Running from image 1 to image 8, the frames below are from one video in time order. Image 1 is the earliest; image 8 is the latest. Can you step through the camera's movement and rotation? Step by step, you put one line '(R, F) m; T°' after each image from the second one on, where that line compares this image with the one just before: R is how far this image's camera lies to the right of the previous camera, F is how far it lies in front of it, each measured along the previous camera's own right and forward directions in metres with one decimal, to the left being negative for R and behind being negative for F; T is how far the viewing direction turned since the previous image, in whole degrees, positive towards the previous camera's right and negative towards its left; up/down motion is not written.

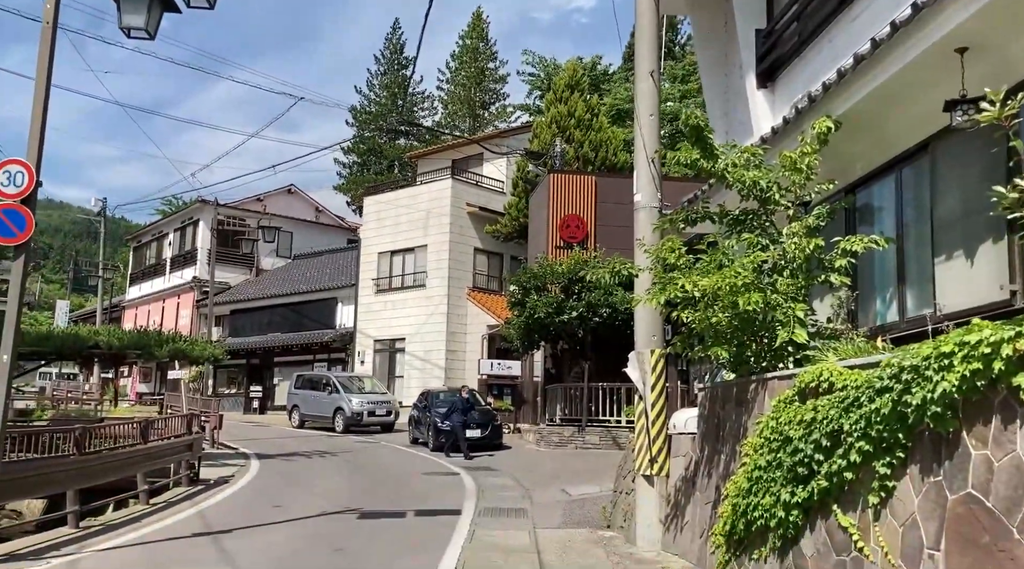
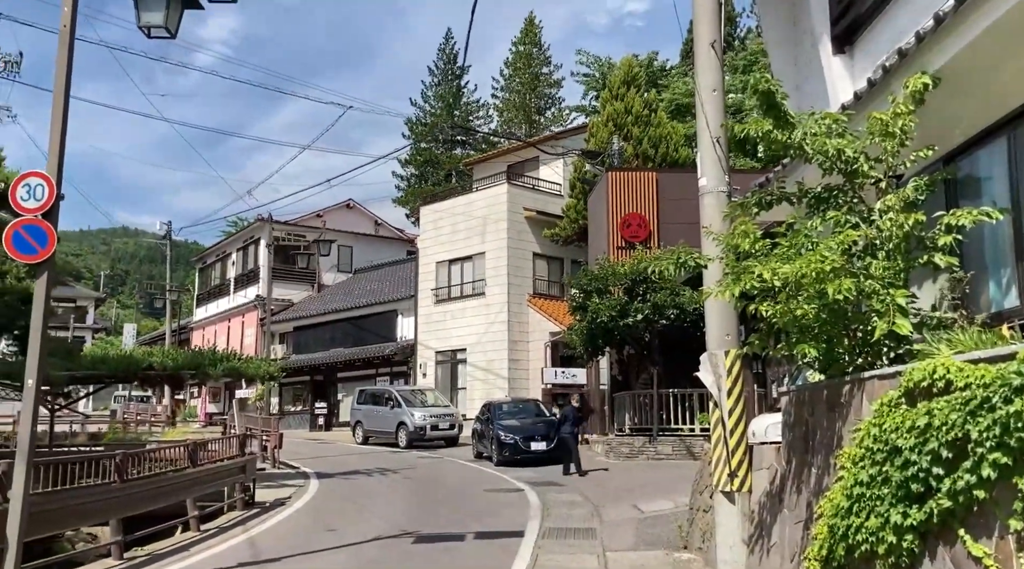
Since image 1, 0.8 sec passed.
(+0.1, +0.7) m; -4°
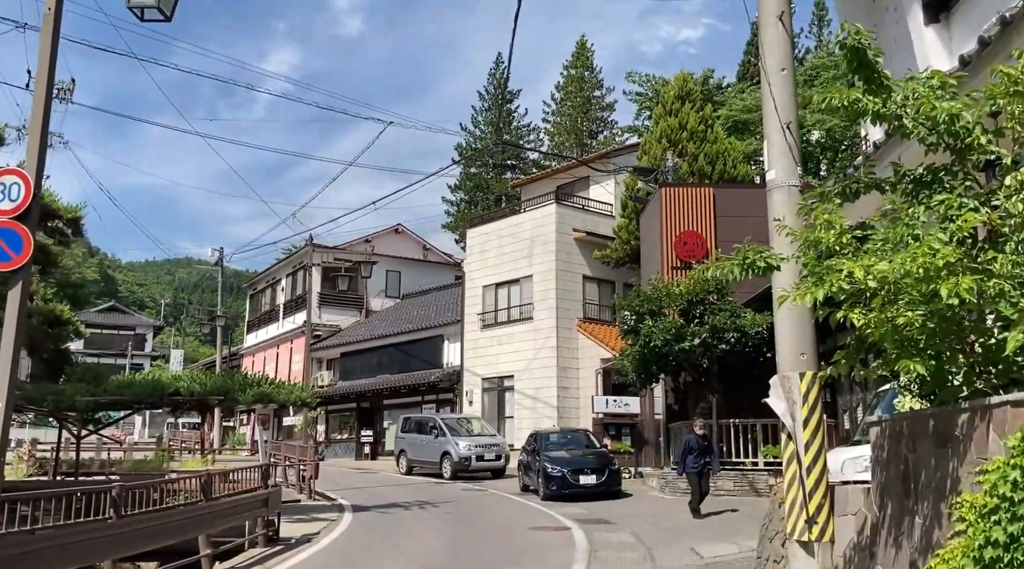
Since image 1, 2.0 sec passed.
(+0.2, +1.0) m; -4°
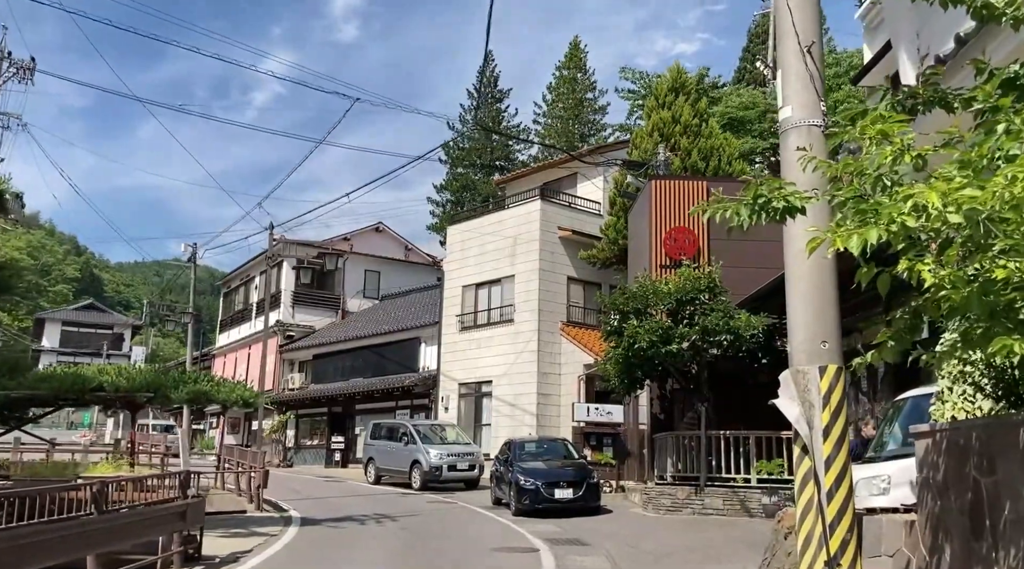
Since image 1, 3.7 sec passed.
(+0.3, +1.5) m; +1°
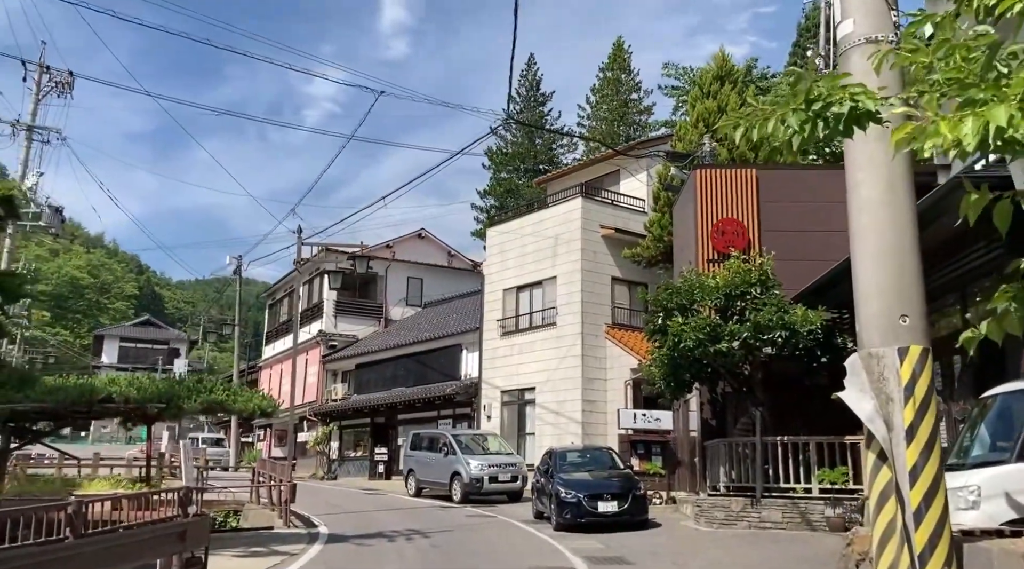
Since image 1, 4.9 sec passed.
(+0.3, +1.0) m; -4°
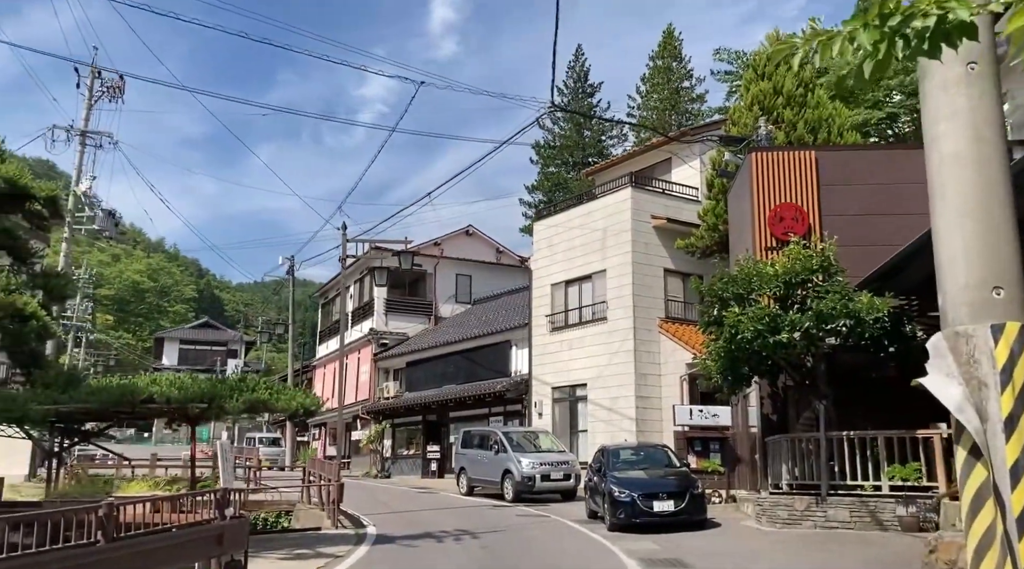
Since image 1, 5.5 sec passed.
(+0.1, +0.5) m; -4°
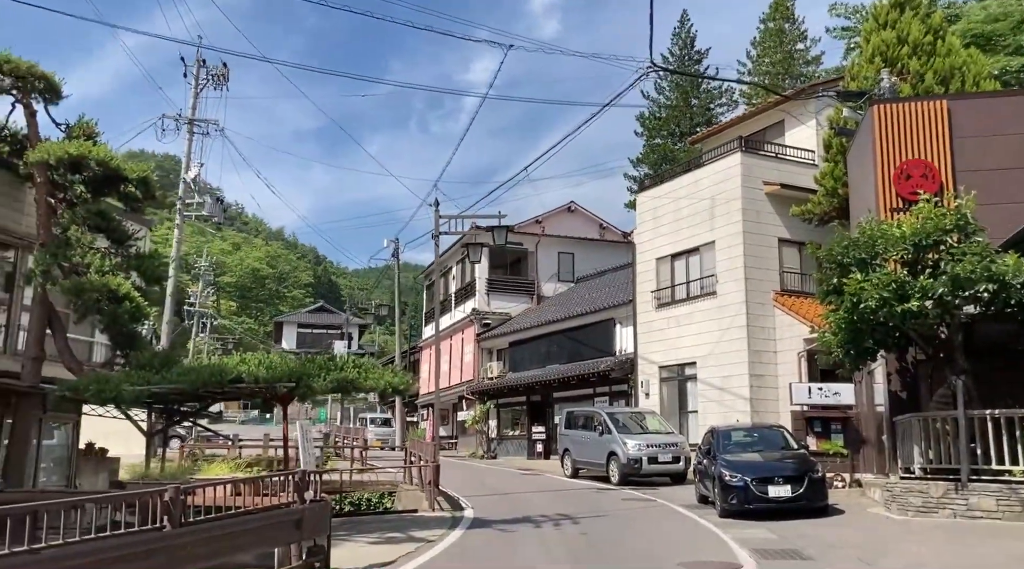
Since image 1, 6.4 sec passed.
(+0.2, +0.8) m; -8°
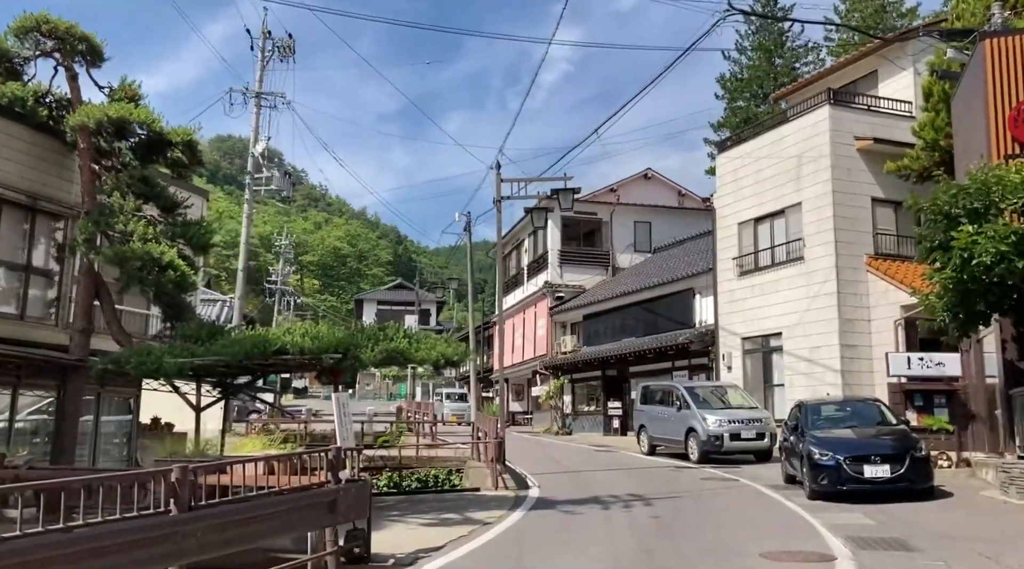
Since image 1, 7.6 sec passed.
(+0.2, +1.0) m; -6°
